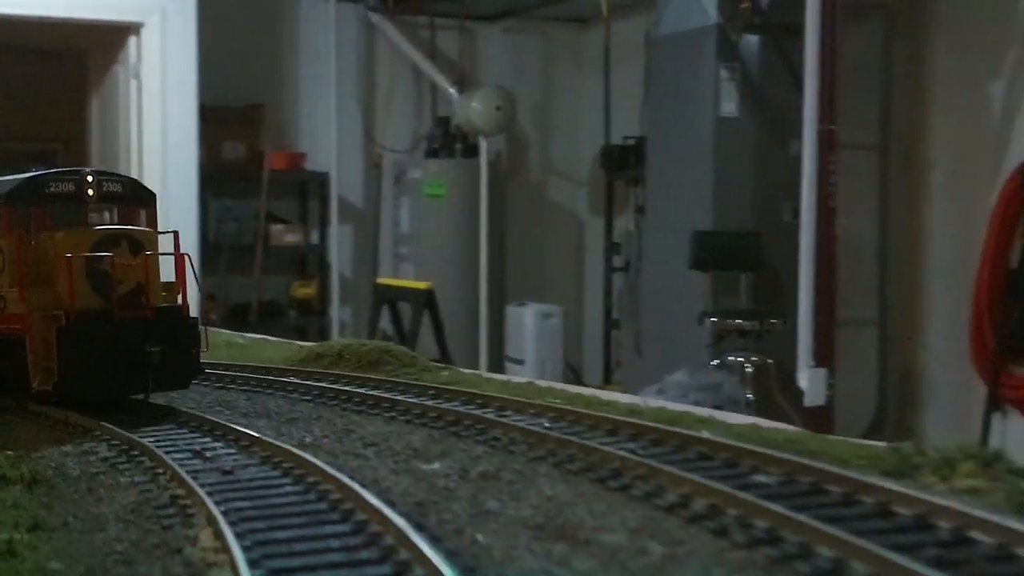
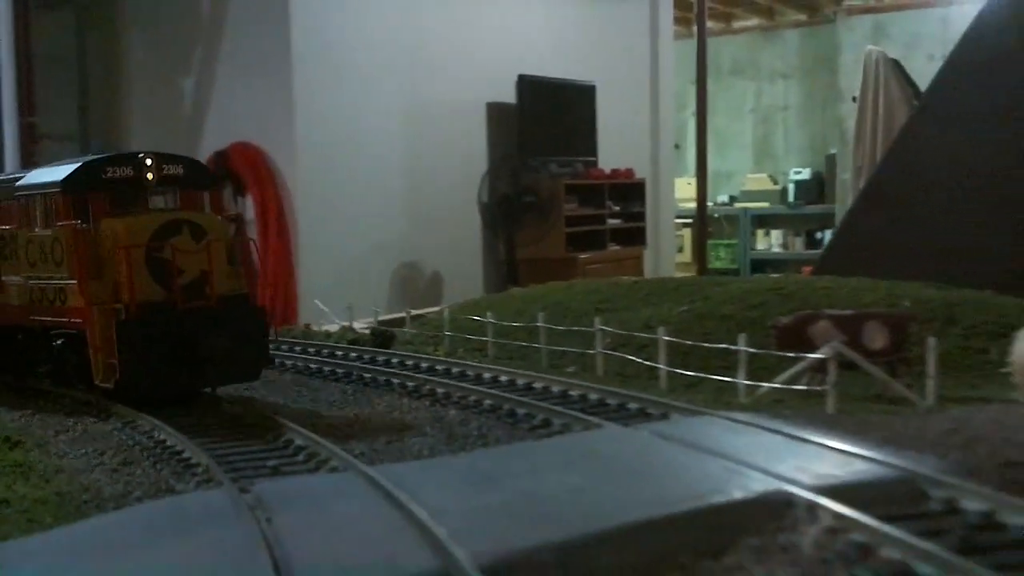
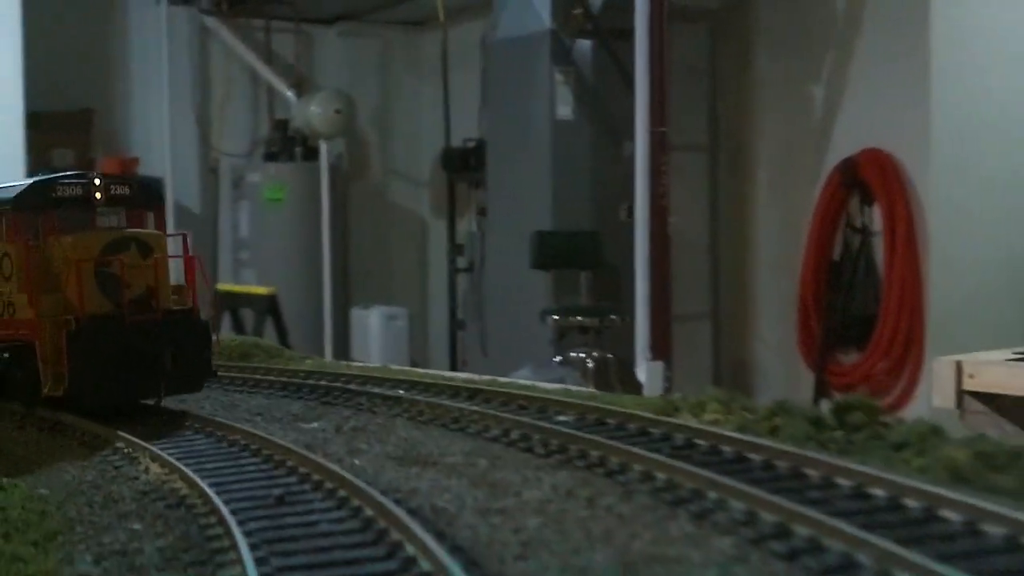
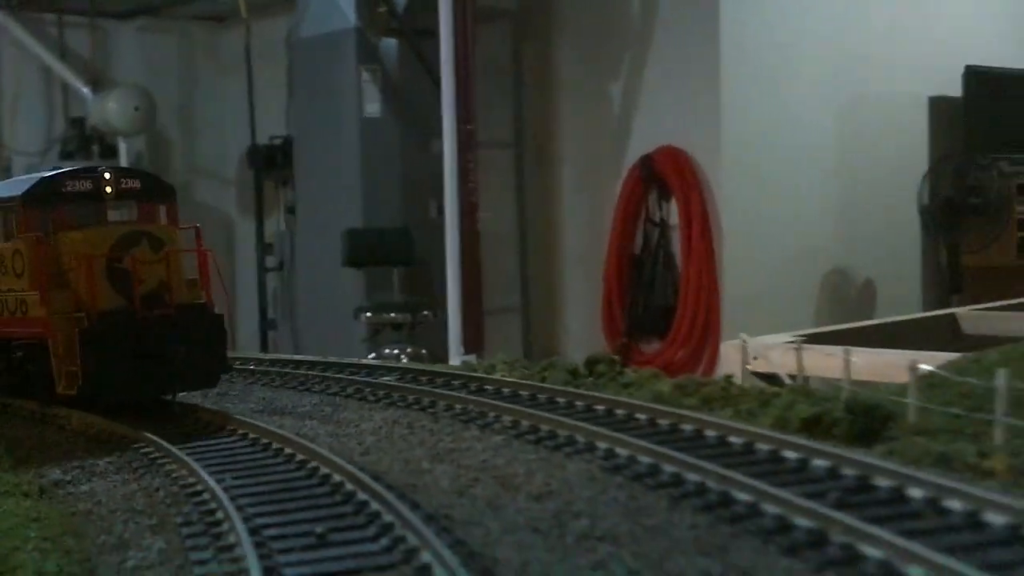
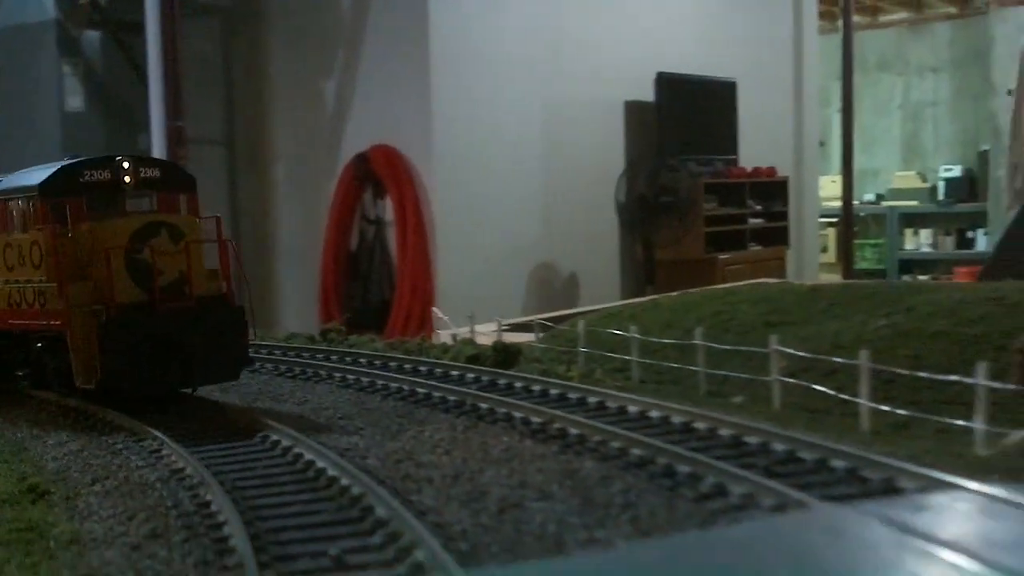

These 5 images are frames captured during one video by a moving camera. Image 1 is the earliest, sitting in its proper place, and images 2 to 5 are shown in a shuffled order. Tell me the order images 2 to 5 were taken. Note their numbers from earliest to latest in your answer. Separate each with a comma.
3, 4, 5, 2
